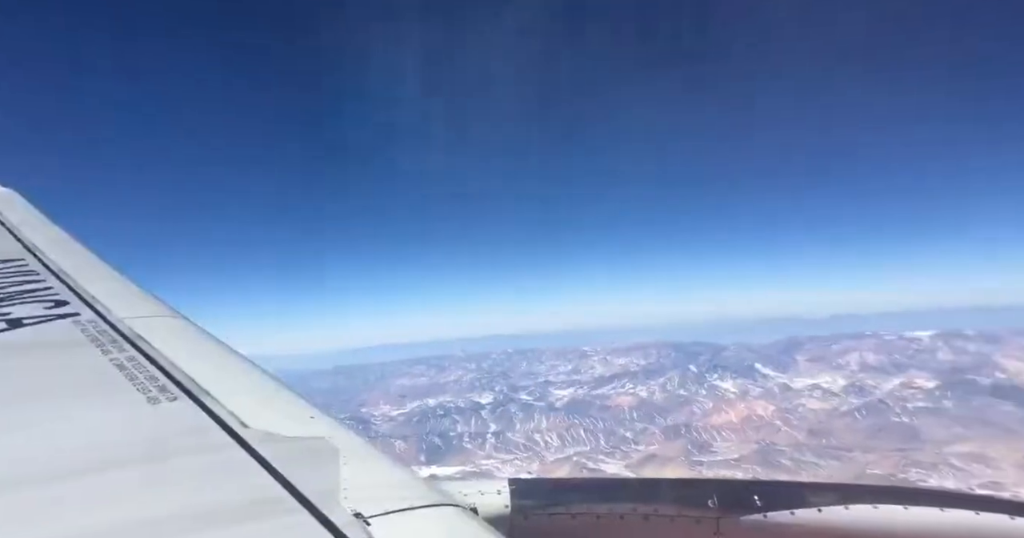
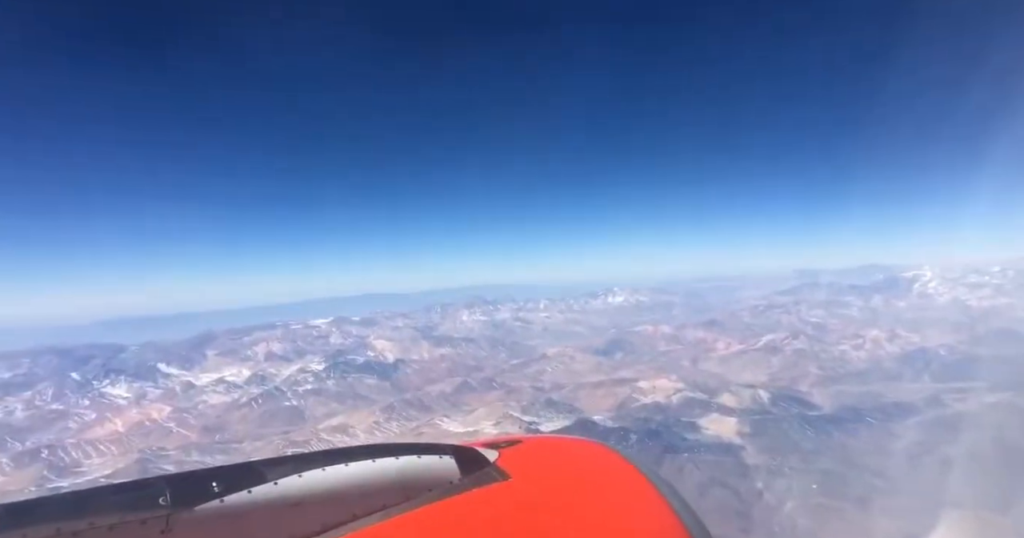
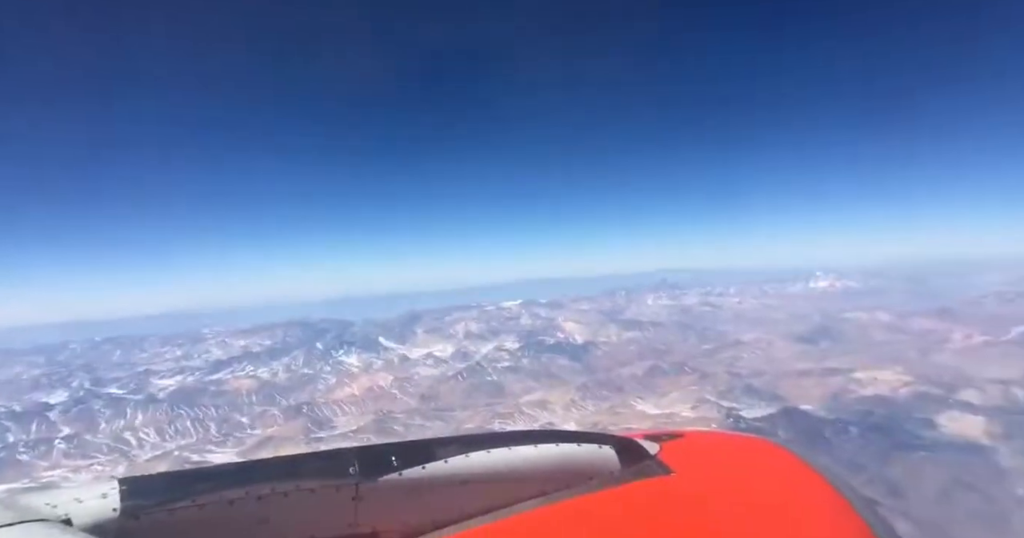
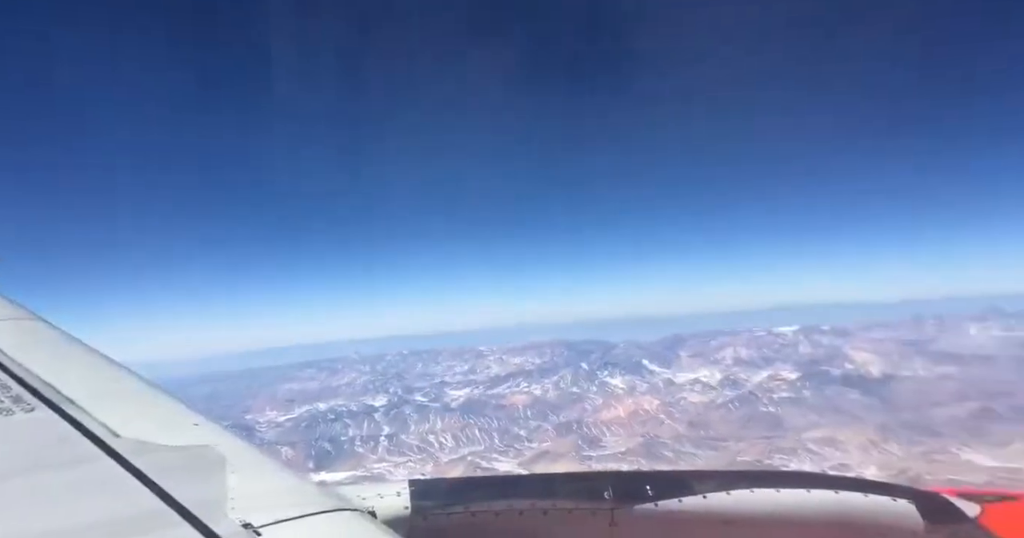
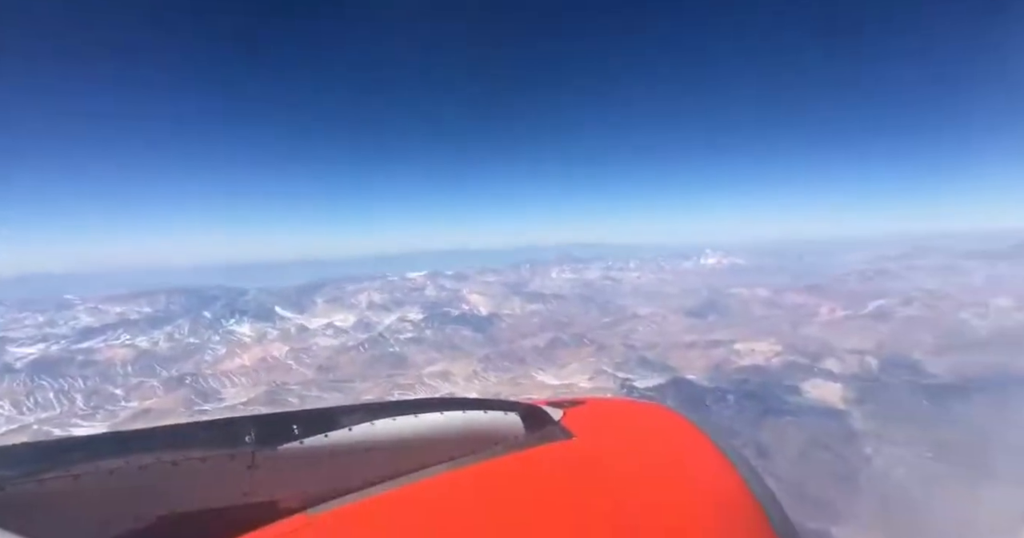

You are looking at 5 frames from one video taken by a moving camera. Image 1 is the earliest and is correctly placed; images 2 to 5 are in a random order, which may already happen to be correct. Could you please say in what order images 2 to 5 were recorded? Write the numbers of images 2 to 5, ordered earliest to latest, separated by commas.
4, 3, 5, 2
